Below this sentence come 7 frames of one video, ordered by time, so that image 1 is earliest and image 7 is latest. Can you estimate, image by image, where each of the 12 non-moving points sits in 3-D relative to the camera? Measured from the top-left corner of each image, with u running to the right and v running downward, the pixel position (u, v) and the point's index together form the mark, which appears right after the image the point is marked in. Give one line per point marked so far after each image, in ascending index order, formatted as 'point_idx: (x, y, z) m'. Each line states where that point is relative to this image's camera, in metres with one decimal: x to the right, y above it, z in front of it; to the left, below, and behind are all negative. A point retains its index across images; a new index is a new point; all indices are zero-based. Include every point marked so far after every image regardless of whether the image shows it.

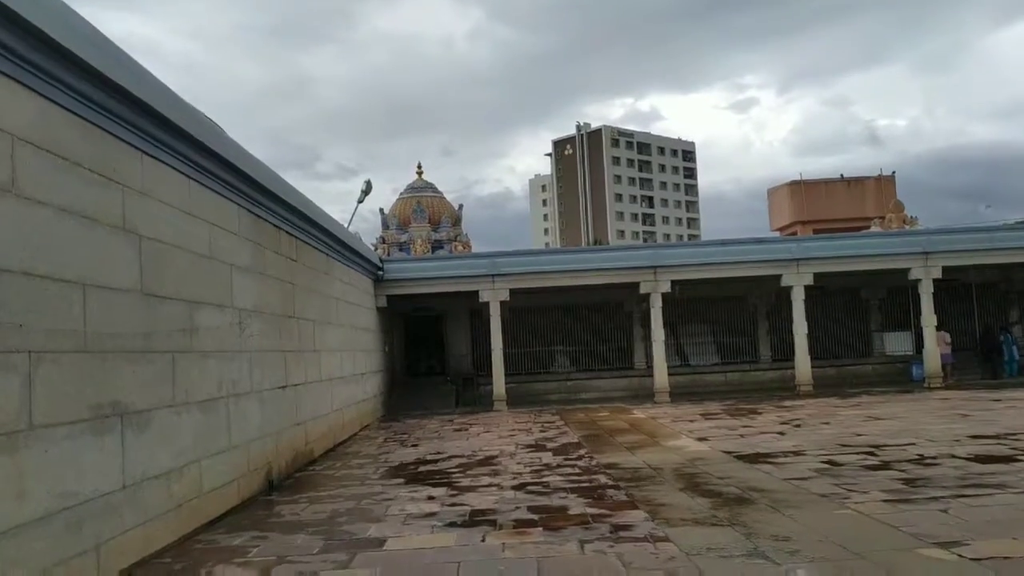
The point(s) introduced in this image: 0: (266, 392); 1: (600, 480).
0: (-2.3, -1.0, +8.4) m
1: (+0.8, -1.6, +7.7) m
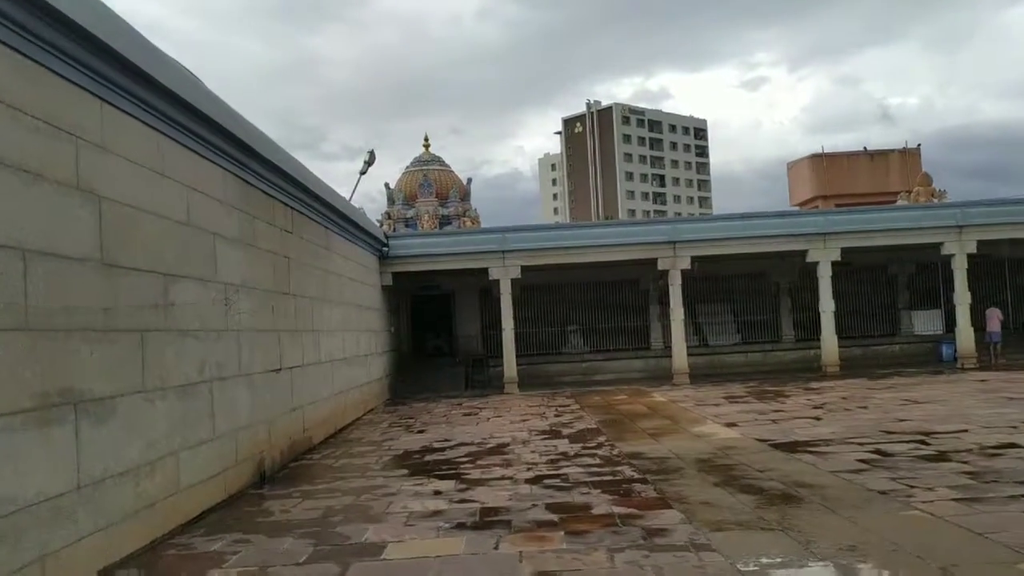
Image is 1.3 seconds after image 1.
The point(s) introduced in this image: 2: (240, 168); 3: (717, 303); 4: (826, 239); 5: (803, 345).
0: (-2.2, -0.8, +7.7) m
1: (+0.9, -1.4, +6.9) m
2: (-2.3, +1.0, +7.6) m
3: (+4.0, -0.3, +17.8) m
4: (+5.5, +0.9, +15.8) m
5: (+5.7, -1.1, +17.7) m
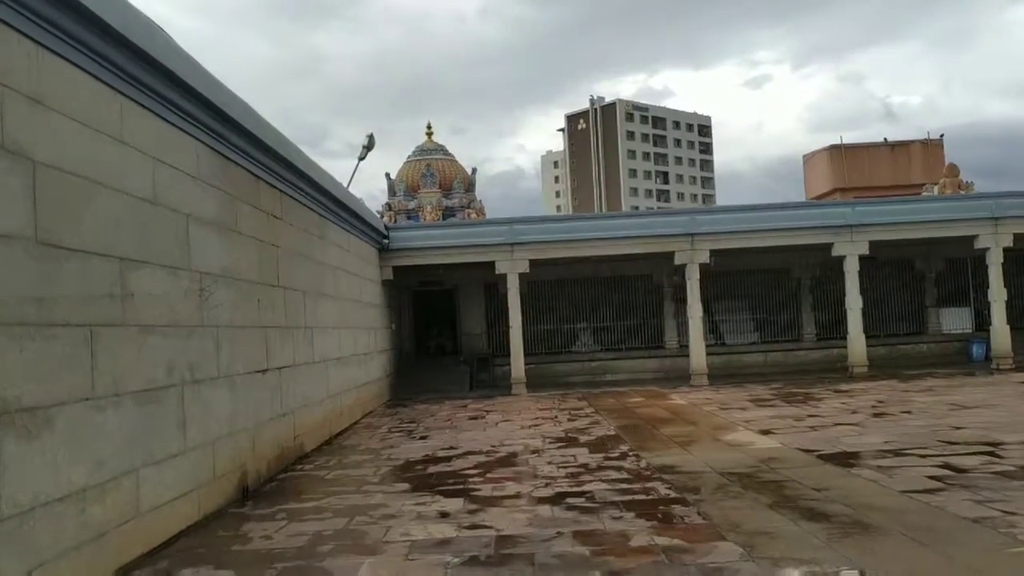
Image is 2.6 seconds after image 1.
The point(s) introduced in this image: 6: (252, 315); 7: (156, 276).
0: (-2.1, -0.7, +6.8) m
1: (+1.0, -1.4, +6.0) m
2: (-2.2, +1.1, +6.7) m
3: (+4.2, -0.2, +16.9) m
4: (+5.7, +0.9, +14.9) m
5: (+5.8, -1.1, +16.8) m
6: (-2.1, -0.2, +7.2) m
7: (-2.1, +0.1, +5.3) m
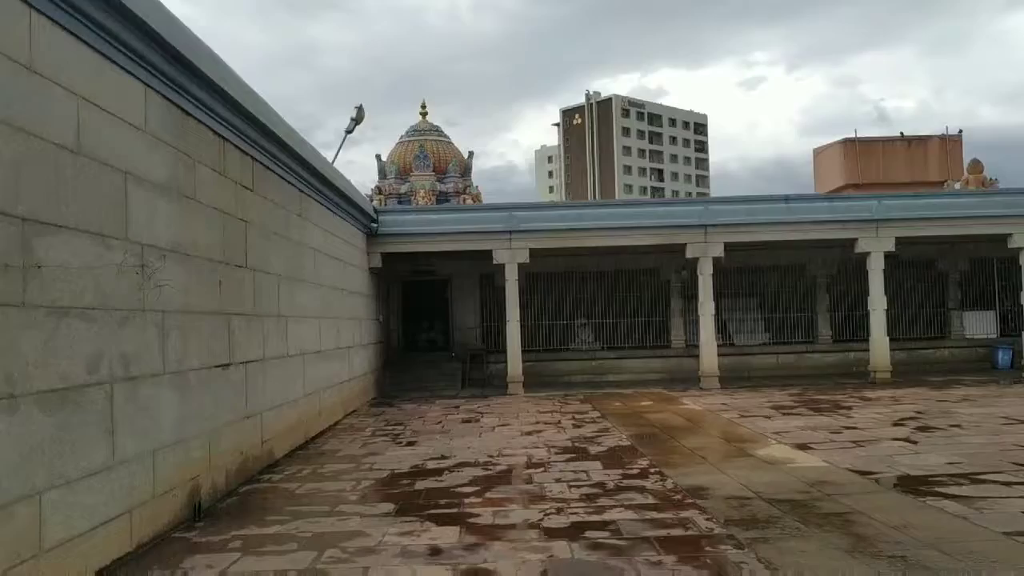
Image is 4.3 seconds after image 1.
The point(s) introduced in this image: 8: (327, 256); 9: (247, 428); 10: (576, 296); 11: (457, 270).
0: (-2.0, -0.5, +5.7) m
1: (+1.0, -1.3, +4.9) m
2: (-2.1, +1.2, +5.6) m
3: (+4.1, -0.2, +15.8) m
4: (+5.6, +0.9, +13.8) m
5: (+5.8, -1.0, +15.7) m
6: (-2.0, -0.1, +6.1) m
7: (-2.0, +0.2, +4.2) m
8: (-2.1, +0.4, +10.3) m
9: (-2.0, -1.1, +6.8) m
10: (+1.1, -0.1, +15.6) m
11: (-1.0, +0.3, +15.7) m
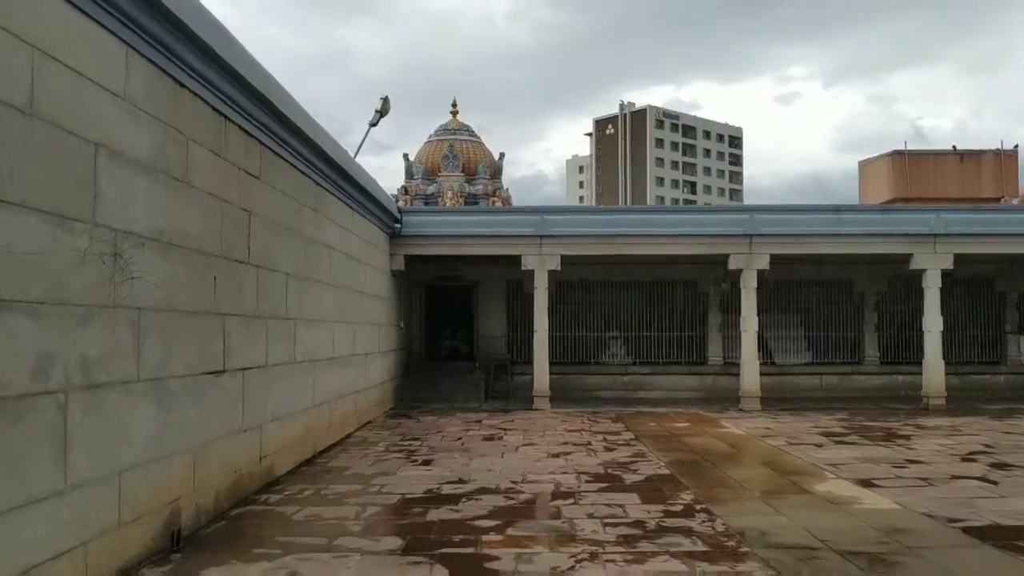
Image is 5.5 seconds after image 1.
0: (-1.9, -0.5, +4.9) m
1: (+1.1, -1.3, +4.1) m
2: (-1.9, +1.3, +4.9) m
3: (+4.6, -0.4, +14.9) m
4: (+6.1, +0.7, +12.9) m
5: (+6.2, -1.3, +14.8) m
6: (-1.9, -0.1, +5.4) m
7: (-1.9, +0.2, +3.5) m
8: (-1.8, +0.3, +9.6) m
9: (-1.8, -1.0, +6.1) m
10: (+1.6, -0.3, +14.8) m
11: (-0.5, +0.2, +15.0) m
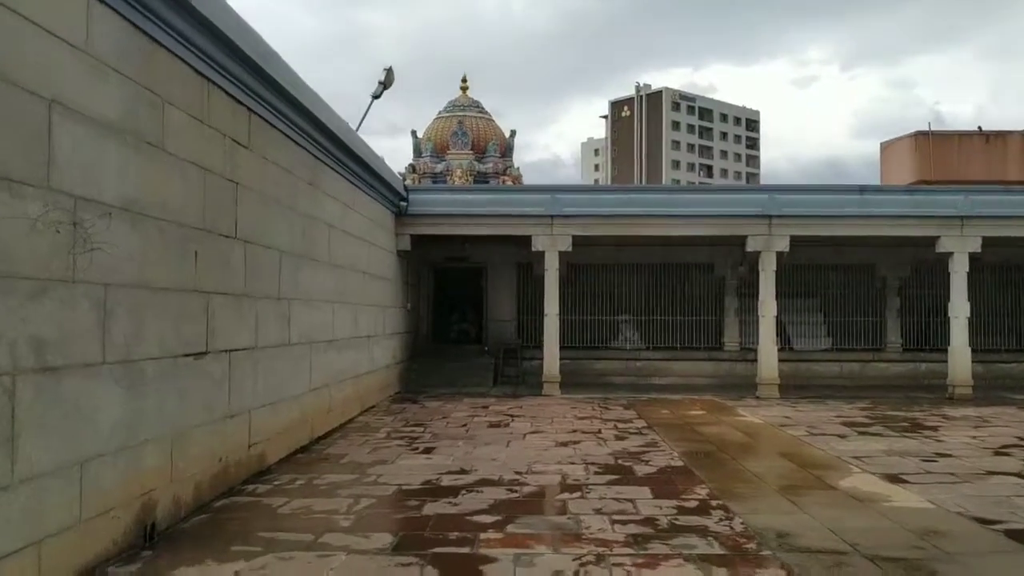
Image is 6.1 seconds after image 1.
0: (-1.9, -0.4, +4.6) m
1: (+1.1, -1.2, +3.7) m
2: (-1.9, +1.4, +4.5) m
3: (+4.7, -0.2, +14.4) m
4: (+6.2, +0.9, +12.3) m
5: (+6.4, -1.1, +14.3) m
6: (-1.8, +0.1, +5.0) m
7: (-1.9, +0.3, +3.1) m
8: (-1.7, +0.6, +9.2) m
9: (-1.8, -0.9, +5.7) m
10: (+1.7, 0.0, +14.4) m
11: (-0.3, +0.5, +14.5) m
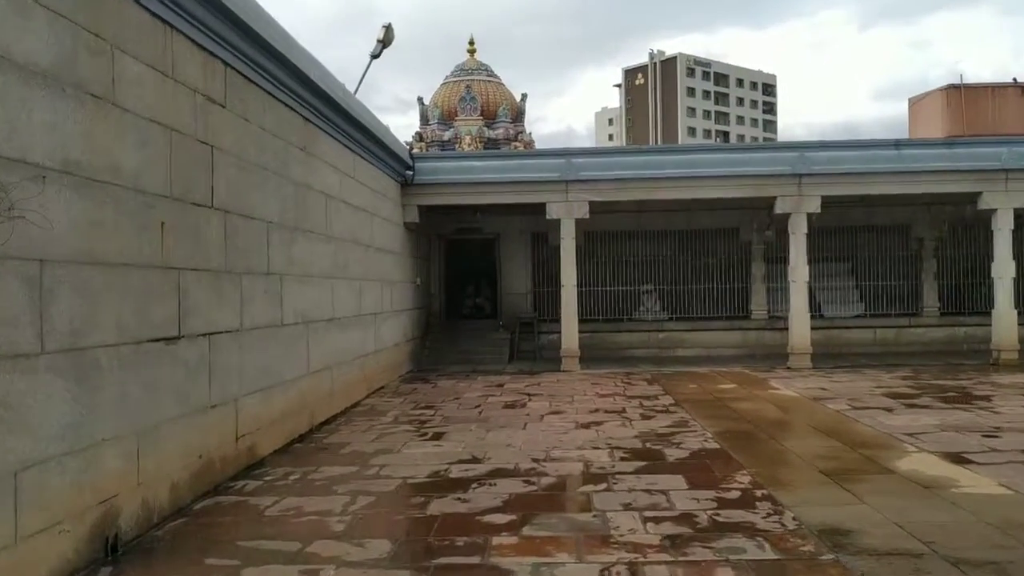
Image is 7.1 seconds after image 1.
0: (-1.8, -0.3, +4.0) m
1: (+1.2, -1.1, +3.1) m
2: (-1.9, +1.5, +3.8) m
3: (+5.0, +0.4, +13.7) m
4: (+6.4, +1.4, +11.5) m
5: (+6.6, -0.5, +13.5) m
6: (-1.8, +0.2, +4.4) m
7: (-1.9, +0.4, +2.5) m
8: (-1.6, +0.8, +8.6) m
9: (-1.7, -0.8, +5.1) m
10: (+1.9, +0.5, +13.7) m
11: (-0.1, +0.9, +13.9) m
